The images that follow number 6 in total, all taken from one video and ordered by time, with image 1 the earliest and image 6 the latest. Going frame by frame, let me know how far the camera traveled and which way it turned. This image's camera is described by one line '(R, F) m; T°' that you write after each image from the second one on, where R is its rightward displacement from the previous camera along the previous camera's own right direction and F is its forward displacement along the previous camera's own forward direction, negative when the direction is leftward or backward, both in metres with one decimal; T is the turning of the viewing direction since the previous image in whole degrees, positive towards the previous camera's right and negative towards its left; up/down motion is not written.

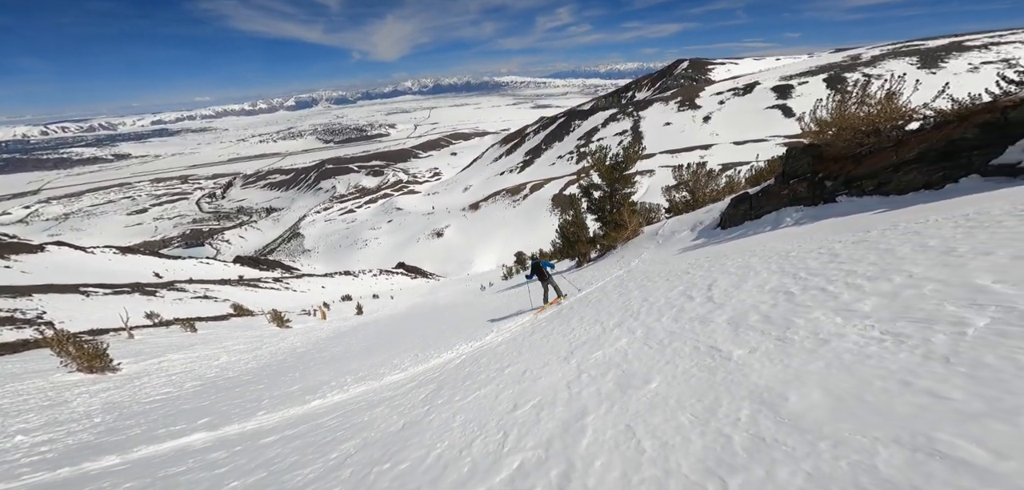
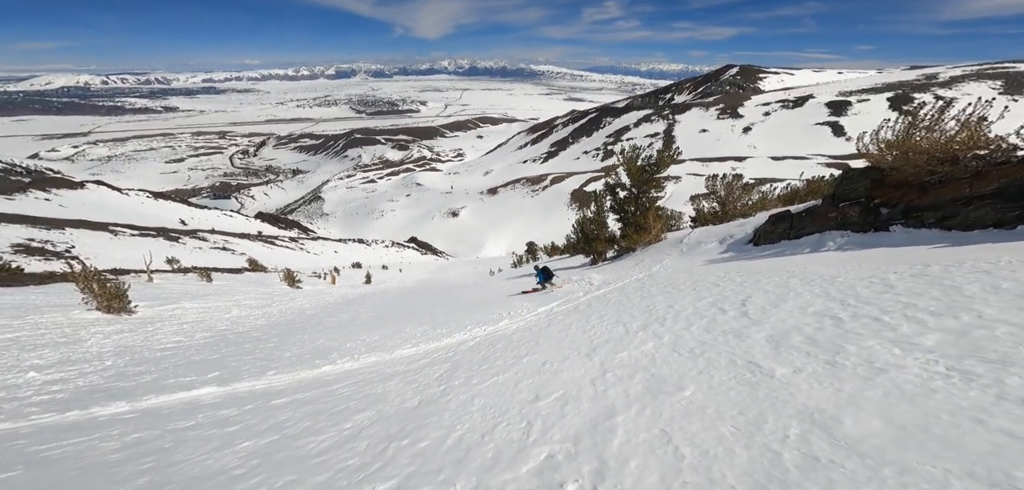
(-0.3, +0.1) m; -2°
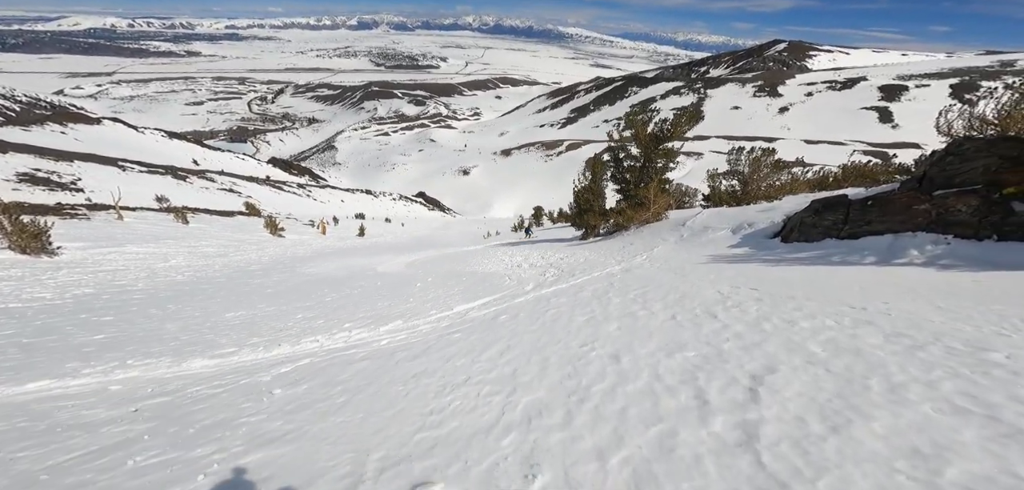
(+1.7, +3.0) m; -2°
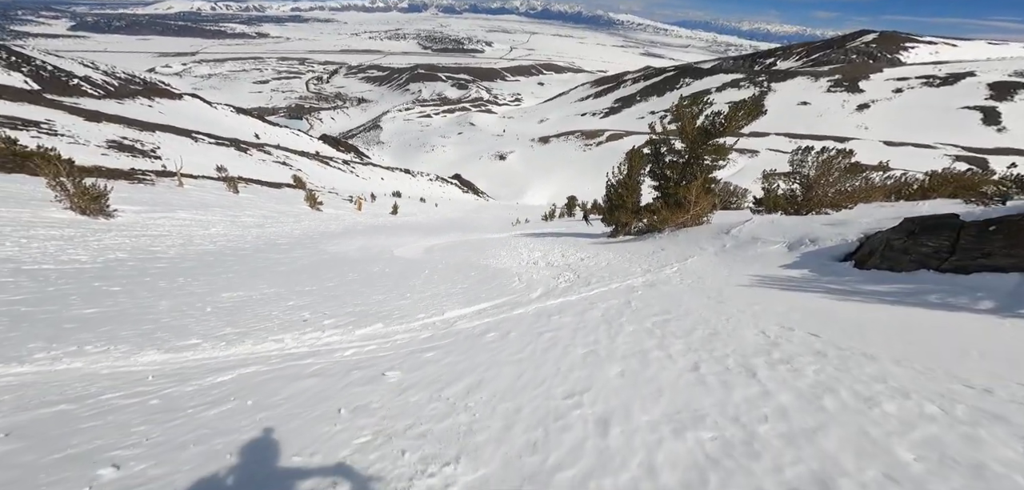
(+0.5, +0.9) m; -6°
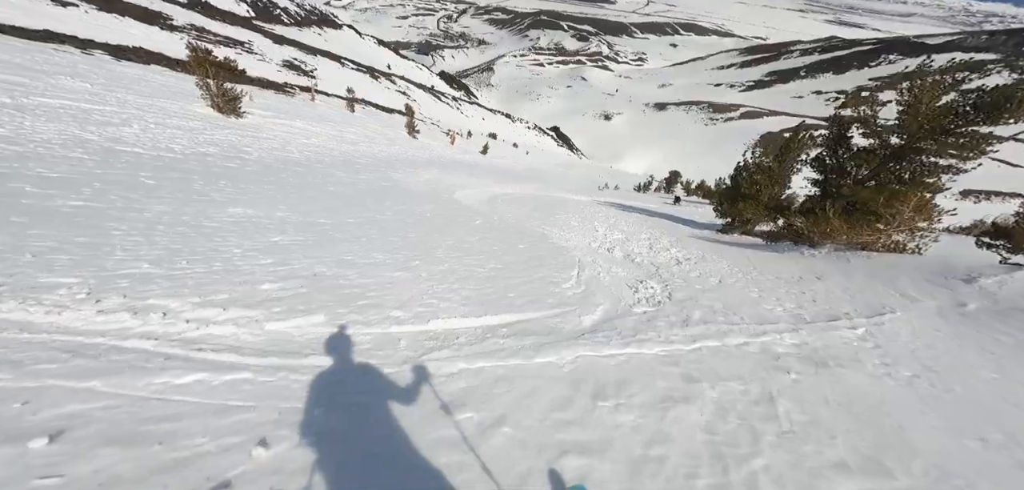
(+0.4, +2.6) m; -15°
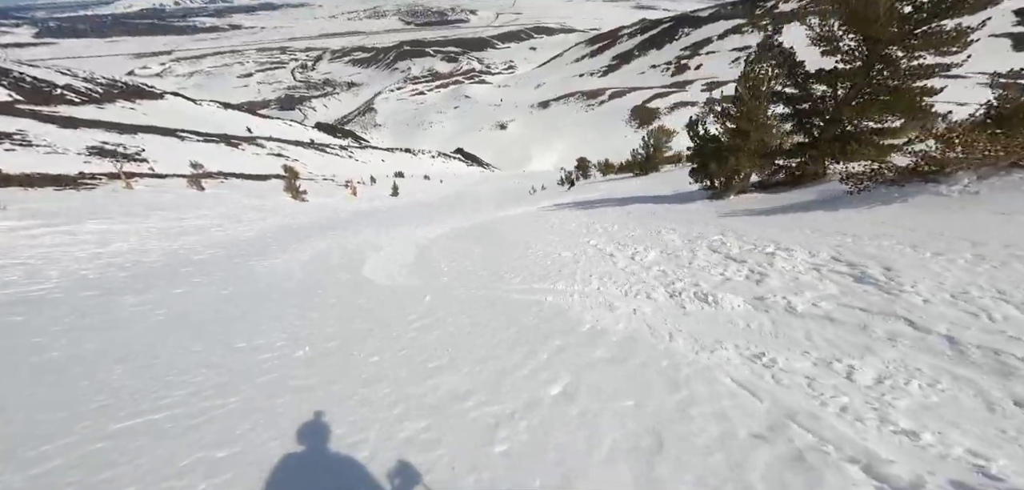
(-0.3, +4.5) m; +10°
